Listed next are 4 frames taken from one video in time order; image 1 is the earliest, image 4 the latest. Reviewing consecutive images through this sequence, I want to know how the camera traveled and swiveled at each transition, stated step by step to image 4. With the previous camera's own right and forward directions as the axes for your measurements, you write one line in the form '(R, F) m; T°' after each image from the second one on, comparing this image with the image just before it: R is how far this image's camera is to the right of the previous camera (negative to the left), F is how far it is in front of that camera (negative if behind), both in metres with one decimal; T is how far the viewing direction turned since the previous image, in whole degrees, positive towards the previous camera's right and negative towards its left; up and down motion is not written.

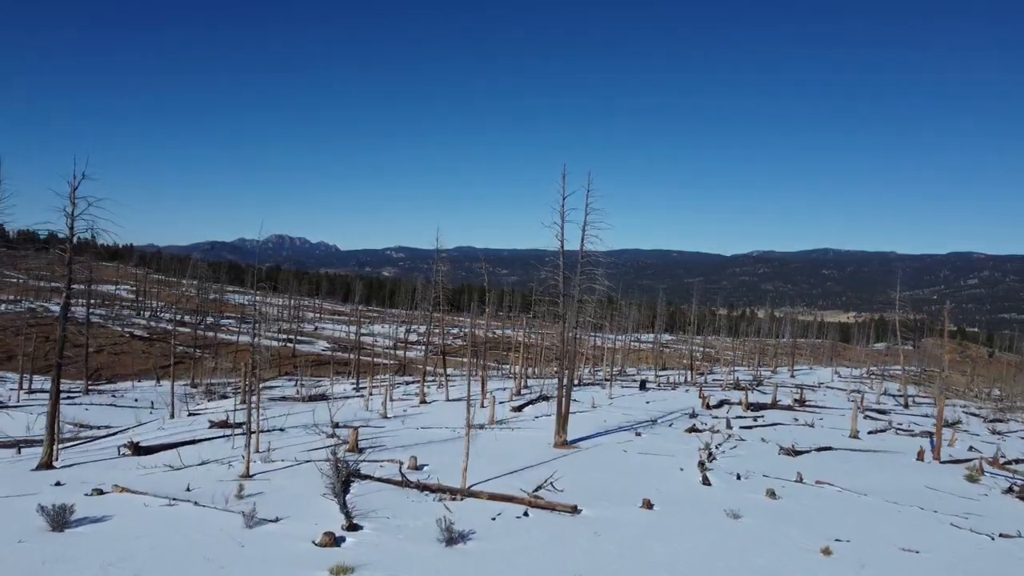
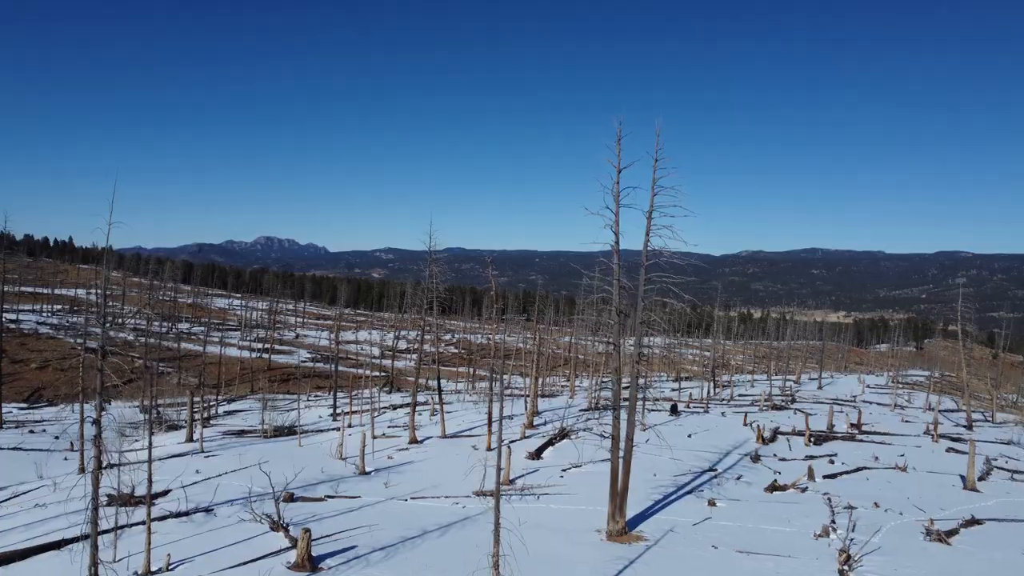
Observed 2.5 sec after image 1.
(-1.1, +7.4) m; +1°
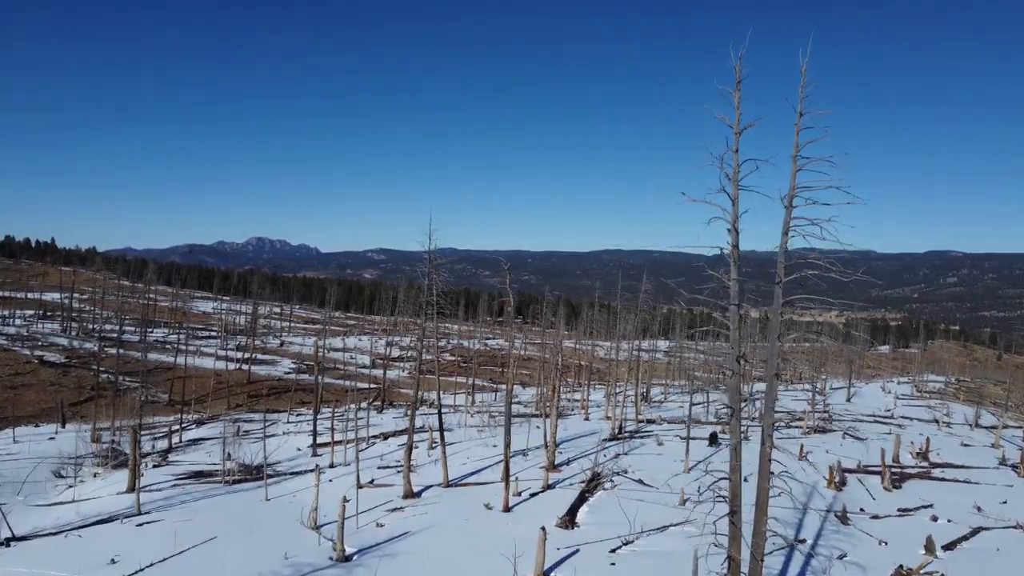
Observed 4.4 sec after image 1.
(-1.1, +5.8) m; +1°
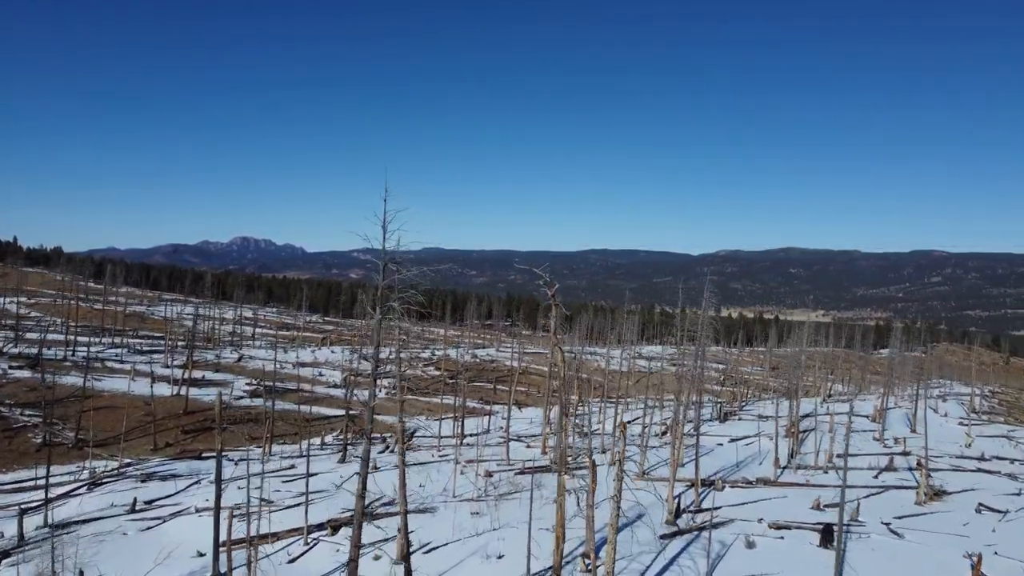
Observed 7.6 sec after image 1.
(-1.0, +11.5) m; +1°
